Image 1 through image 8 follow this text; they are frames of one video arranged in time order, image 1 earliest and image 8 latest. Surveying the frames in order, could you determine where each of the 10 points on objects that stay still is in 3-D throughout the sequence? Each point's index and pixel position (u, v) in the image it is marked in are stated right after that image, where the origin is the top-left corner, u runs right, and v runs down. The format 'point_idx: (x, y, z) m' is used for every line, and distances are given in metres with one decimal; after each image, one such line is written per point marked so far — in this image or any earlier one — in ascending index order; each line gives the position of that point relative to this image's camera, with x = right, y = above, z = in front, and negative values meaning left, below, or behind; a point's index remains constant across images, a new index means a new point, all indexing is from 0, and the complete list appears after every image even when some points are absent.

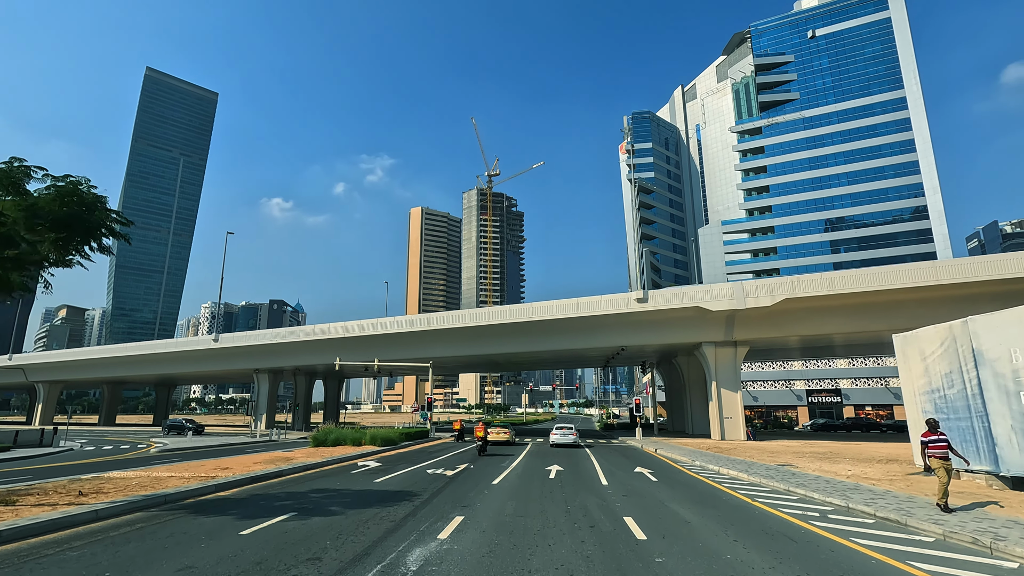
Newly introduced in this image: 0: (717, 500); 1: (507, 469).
0: (+4.4, -4.5, +11.3) m
1: (-0.1, -6.3, +18.4) m
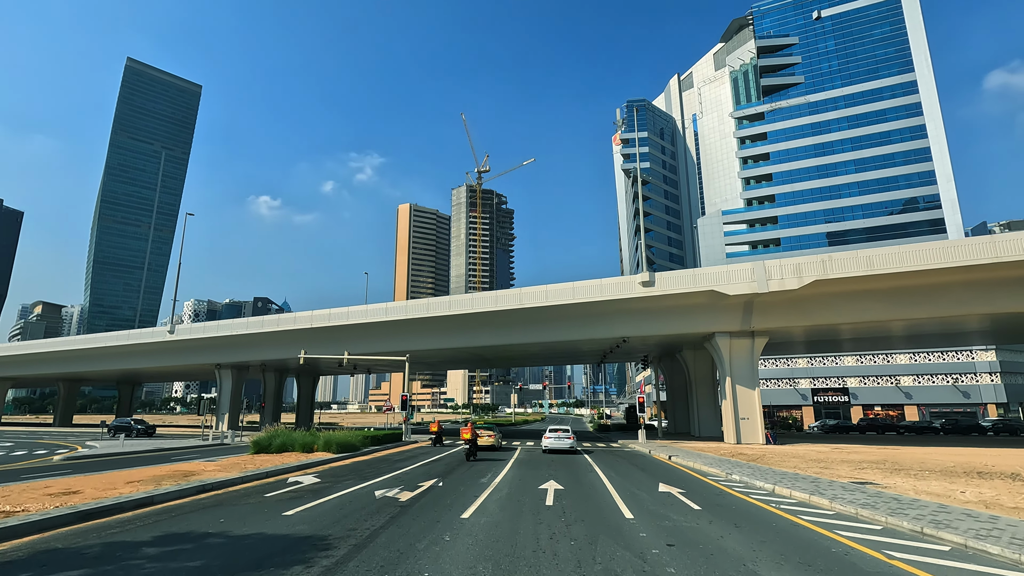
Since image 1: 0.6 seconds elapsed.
0: (+4.1, -3.4, +6.8) m
1: (-0.6, -5.2, +13.8) m
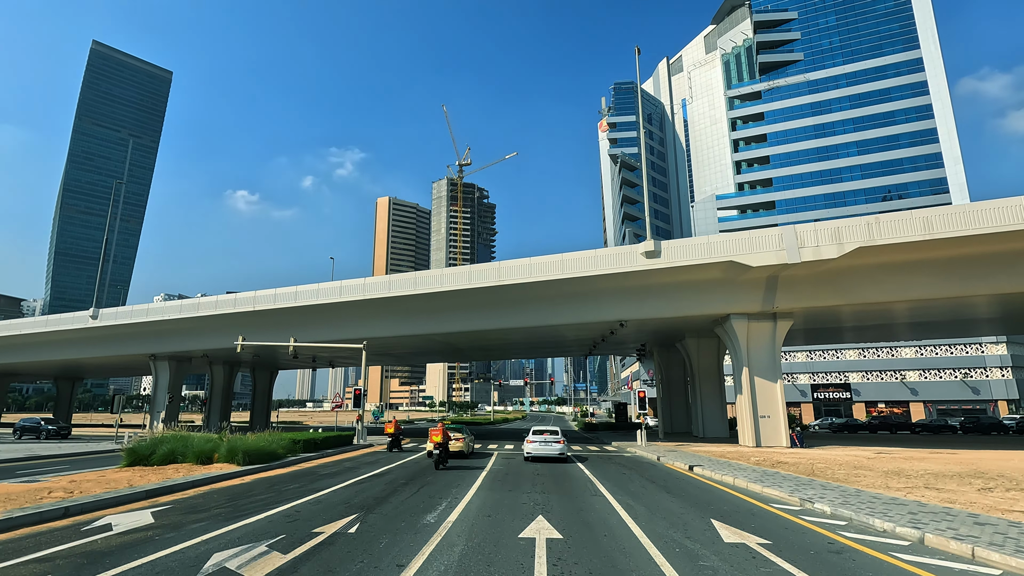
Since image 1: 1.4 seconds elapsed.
0: (+3.7, -2.1, +1.4) m
1: (-1.2, -3.8, +8.2) m
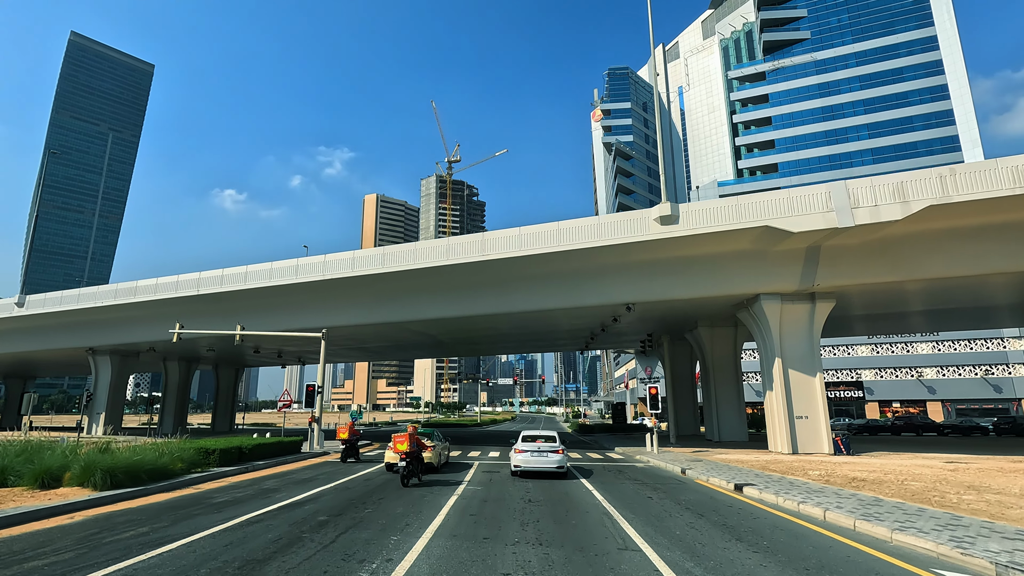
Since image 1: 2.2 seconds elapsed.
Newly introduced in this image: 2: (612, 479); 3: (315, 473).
0: (+3.6, -1.0, -3.3) m
1: (-1.4, -2.7, +3.5) m
2: (+2.8, -5.4, +15.2) m
3: (-5.9, -5.5, +15.9) m
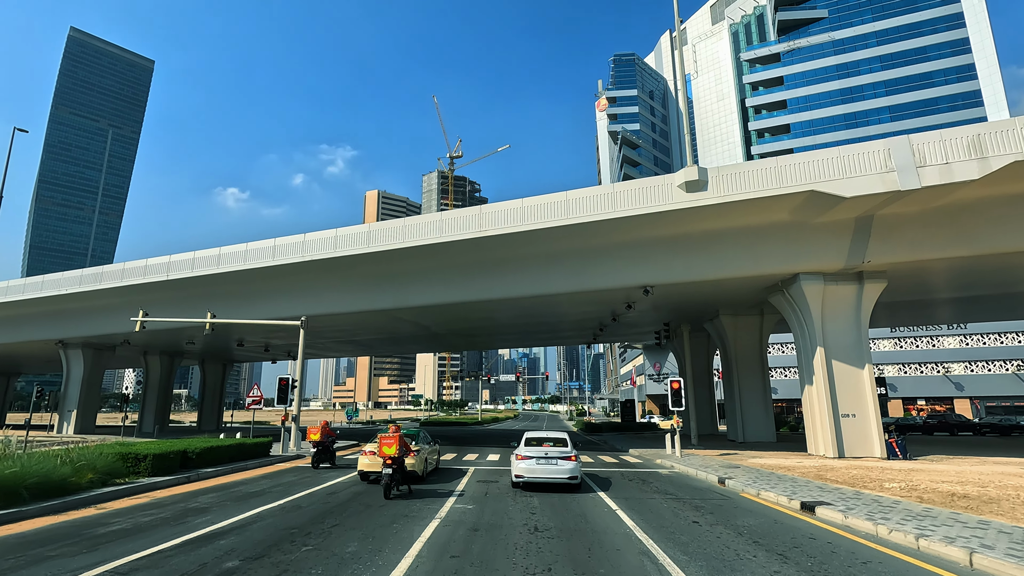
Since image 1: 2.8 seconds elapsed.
0: (+3.5, -0.3, -6.2) m
1: (-1.5, -2.0, +0.6) m
2: (+2.8, -4.7, +12.3) m
3: (-5.8, -4.7, +13.0) m
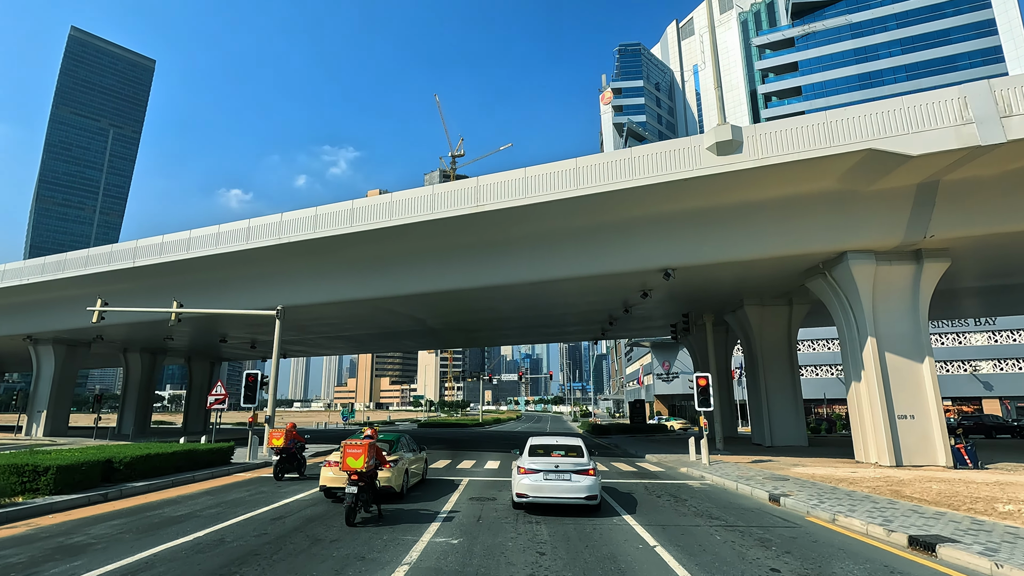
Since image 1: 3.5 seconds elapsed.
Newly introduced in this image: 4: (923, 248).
0: (+3.5, +0.3, -8.8) m
1: (-1.5, -1.3, -2.0) m
2: (+2.8, -4.1, +9.6) m
3: (-5.8, -4.1, +10.4) m
4: (+12.8, +1.2, +16.6) m
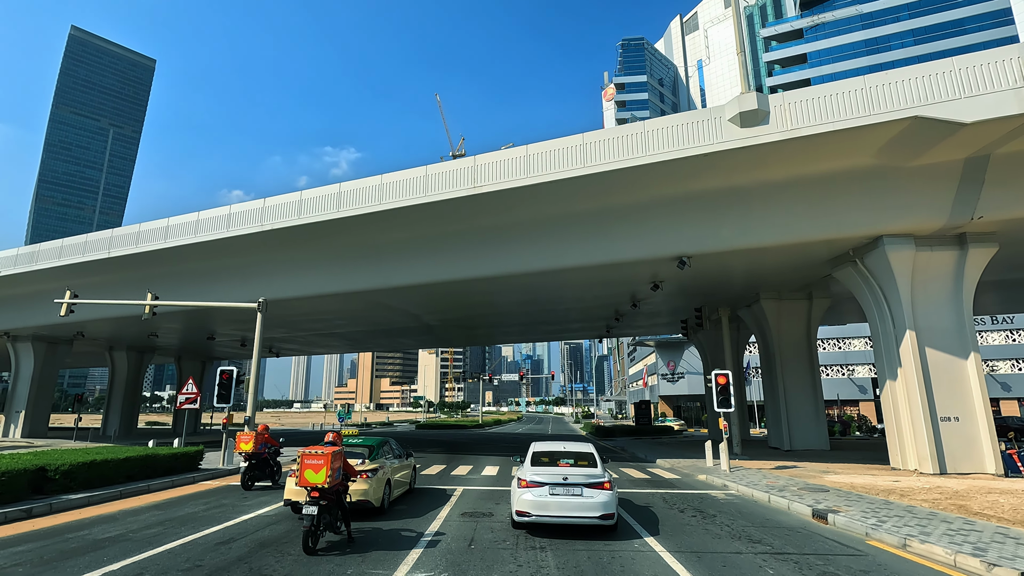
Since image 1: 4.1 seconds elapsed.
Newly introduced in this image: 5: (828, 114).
0: (+3.4, +0.7, -10.4) m
1: (-1.5, -1.0, -3.6) m
2: (+2.8, -3.7, +8.0) m
3: (-5.8, -3.8, +8.8) m
4: (+12.8, +1.5, +15.0) m
5: (+7.8, +4.3, +13.1) m
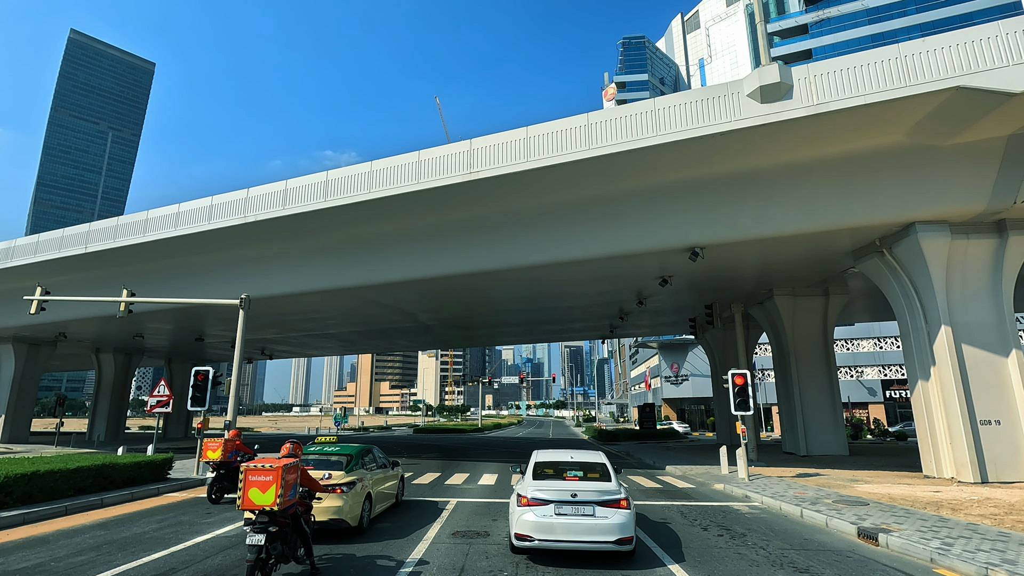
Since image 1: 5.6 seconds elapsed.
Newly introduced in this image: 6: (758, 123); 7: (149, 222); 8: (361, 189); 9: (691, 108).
0: (+3.4, +1.1, -11.6) m
1: (-1.6, -0.6, -4.8) m
2: (+2.8, -3.5, +6.8) m
3: (-5.9, -3.6, +7.6) m
4: (+12.8, +1.8, +13.8) m
5: (+7.8, +4.5, +11.9) m
6: (+5.7, +3.9, +12.4) m
7: (-13.5, +2.6, +19.7) m
8: (-4.6, +3.1, +16.1) m
9: (+4.4, +4.5, +13.0) m
